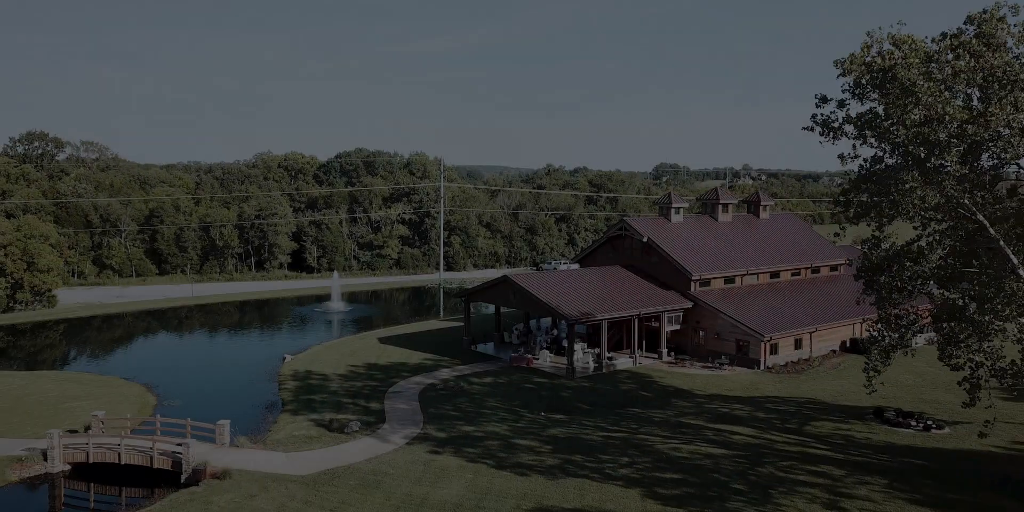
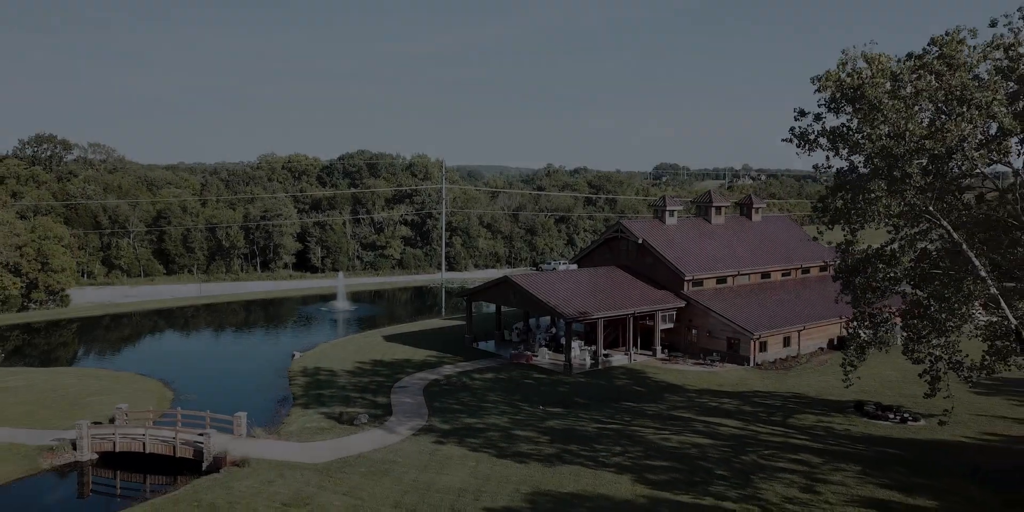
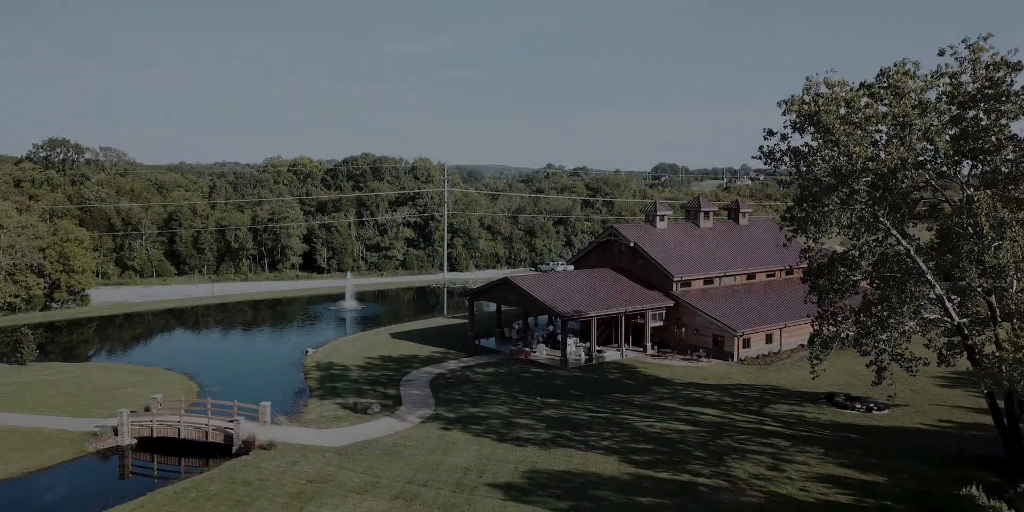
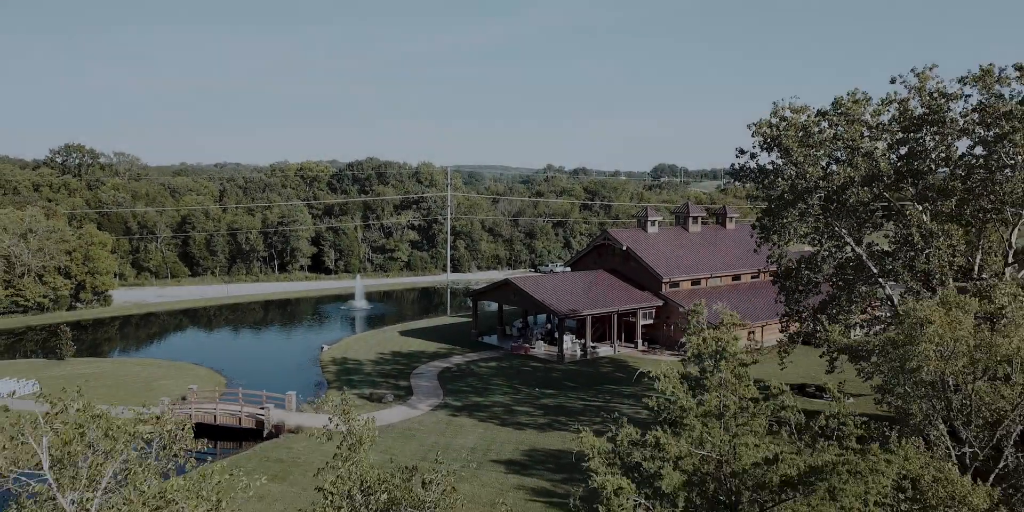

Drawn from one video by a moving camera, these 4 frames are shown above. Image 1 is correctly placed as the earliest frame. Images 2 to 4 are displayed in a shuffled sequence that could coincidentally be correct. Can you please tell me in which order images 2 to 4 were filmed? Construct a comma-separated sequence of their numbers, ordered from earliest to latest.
2, 3, 4
